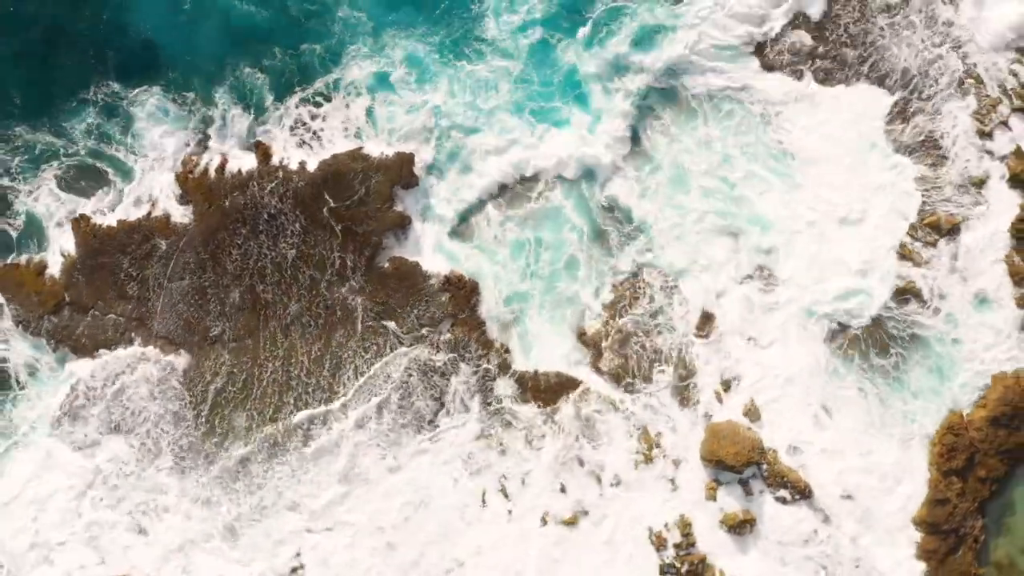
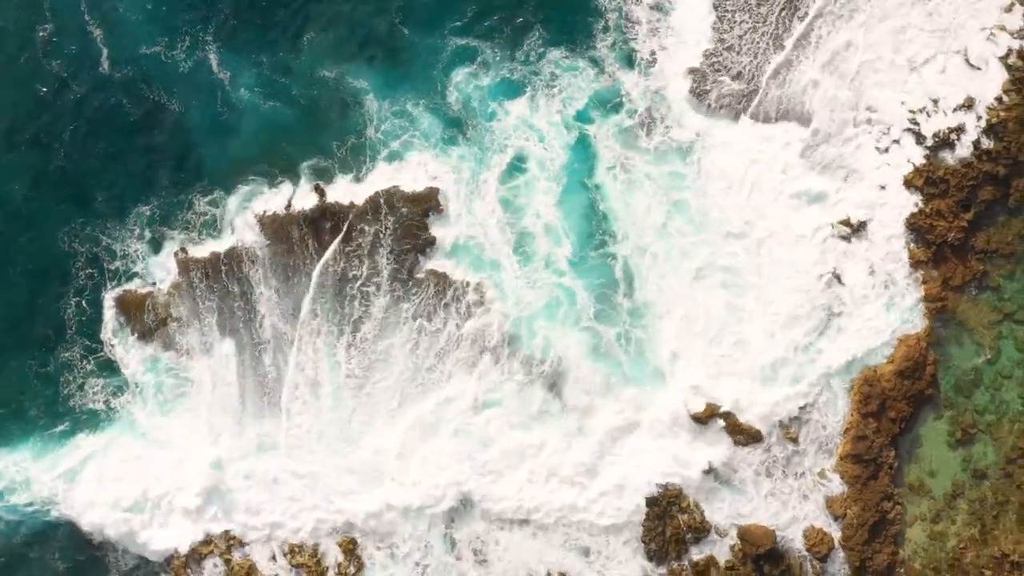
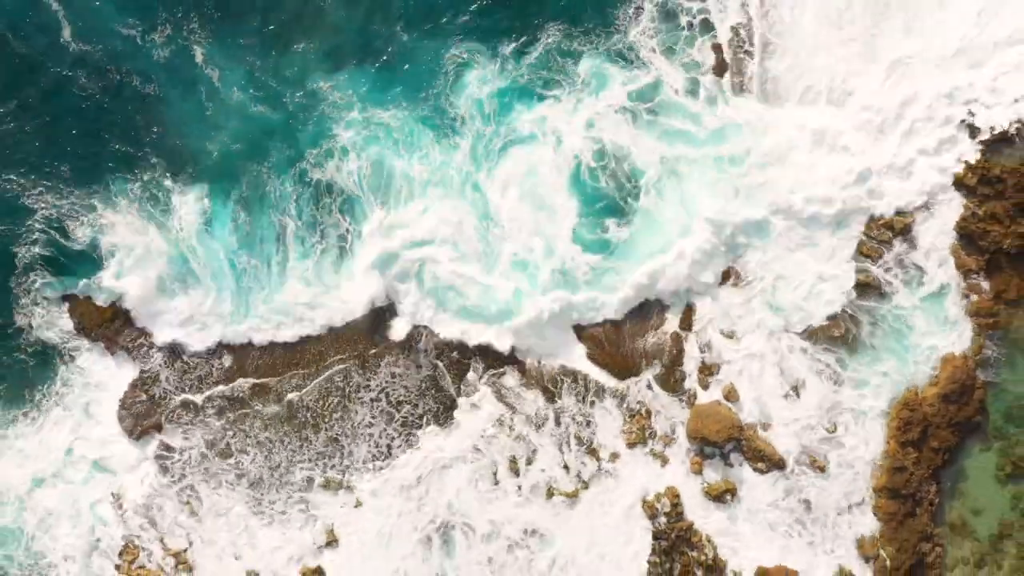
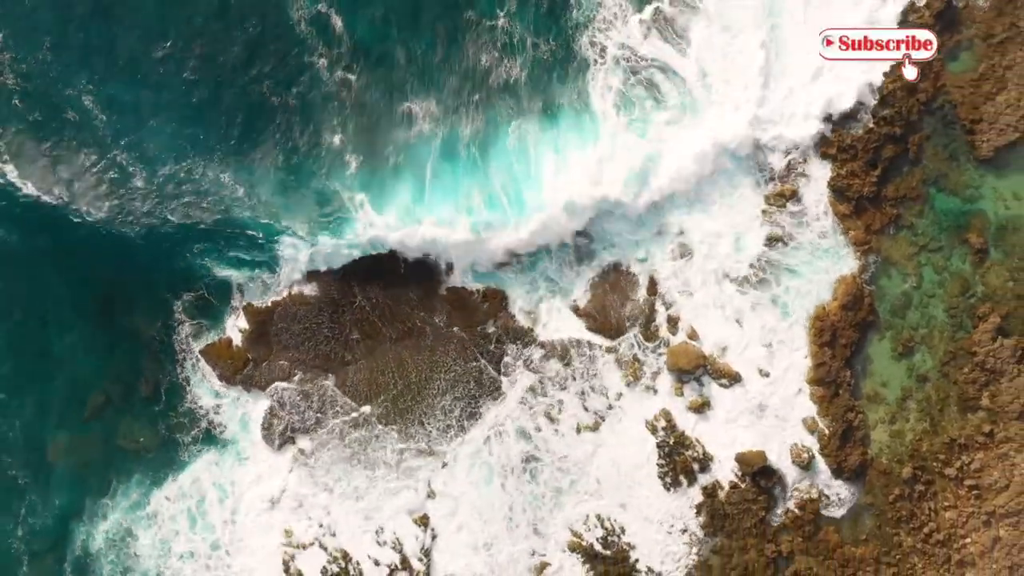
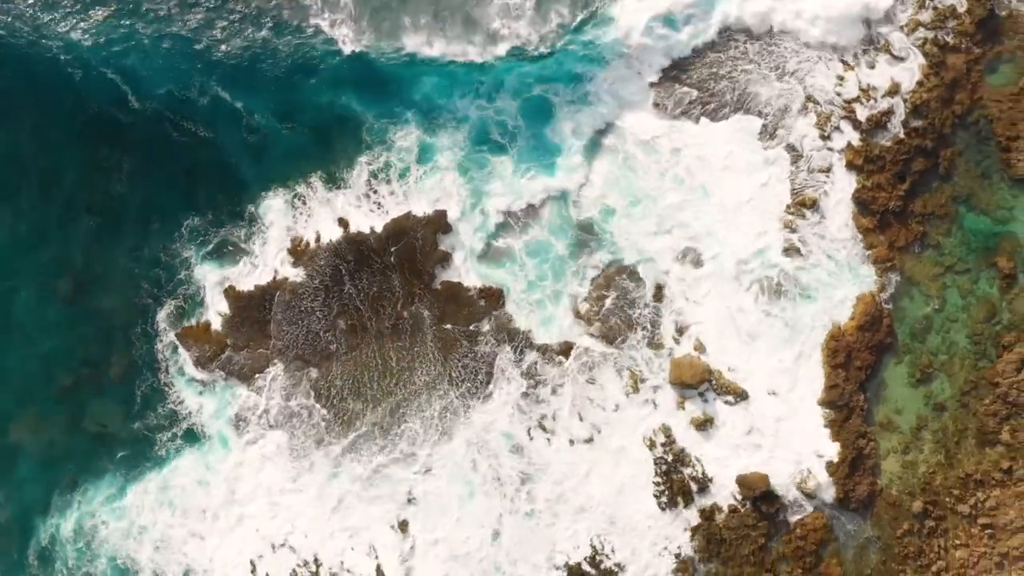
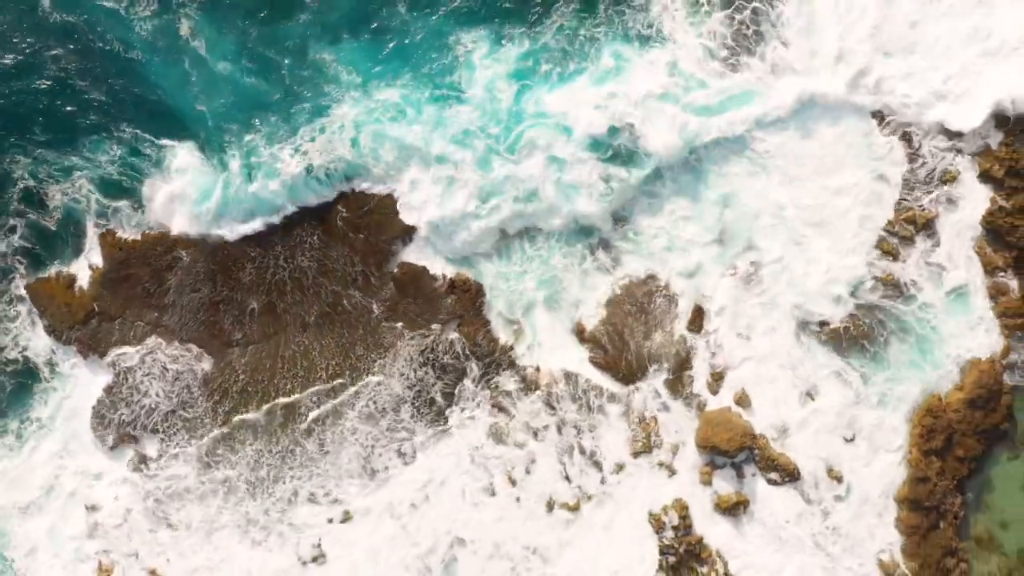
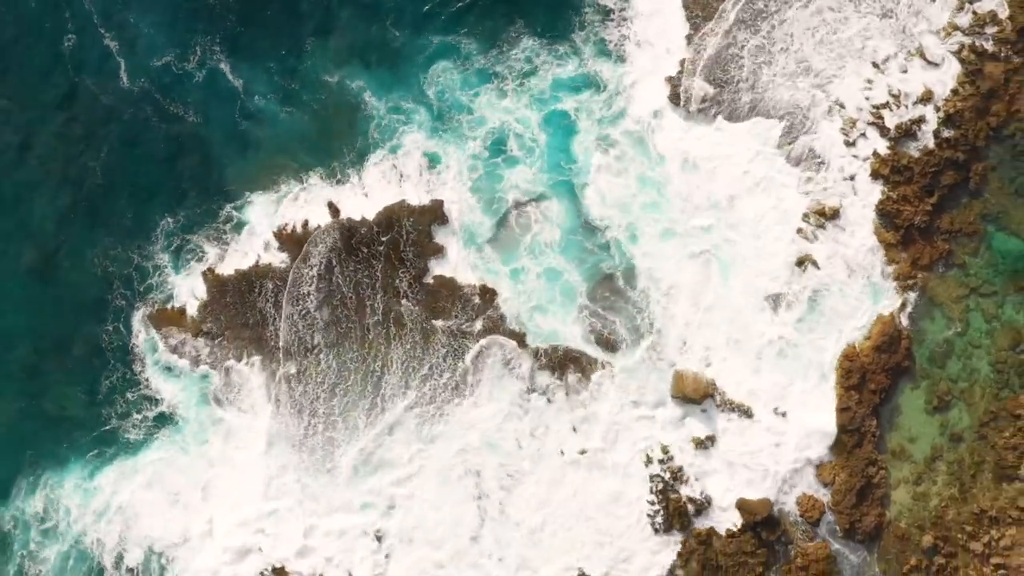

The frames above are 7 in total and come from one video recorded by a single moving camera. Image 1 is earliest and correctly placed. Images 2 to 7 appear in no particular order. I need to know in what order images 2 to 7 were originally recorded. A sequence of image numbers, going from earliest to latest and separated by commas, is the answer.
6, 3, 2, 7, 5, 4
